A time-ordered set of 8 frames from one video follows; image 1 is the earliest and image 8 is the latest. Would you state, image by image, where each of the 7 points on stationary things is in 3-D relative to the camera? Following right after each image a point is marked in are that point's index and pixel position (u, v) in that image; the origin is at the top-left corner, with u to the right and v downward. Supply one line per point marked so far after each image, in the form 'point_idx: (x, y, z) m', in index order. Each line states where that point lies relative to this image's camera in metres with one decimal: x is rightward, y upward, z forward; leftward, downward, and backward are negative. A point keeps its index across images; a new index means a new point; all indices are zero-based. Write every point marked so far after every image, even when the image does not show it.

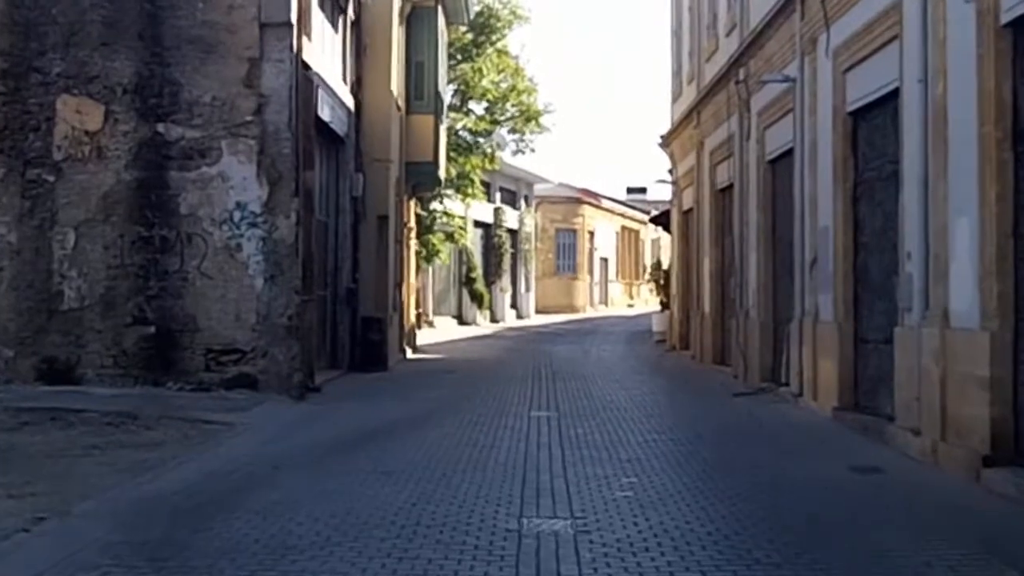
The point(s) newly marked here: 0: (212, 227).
0: (-3.3, +0.7, +17.4) m
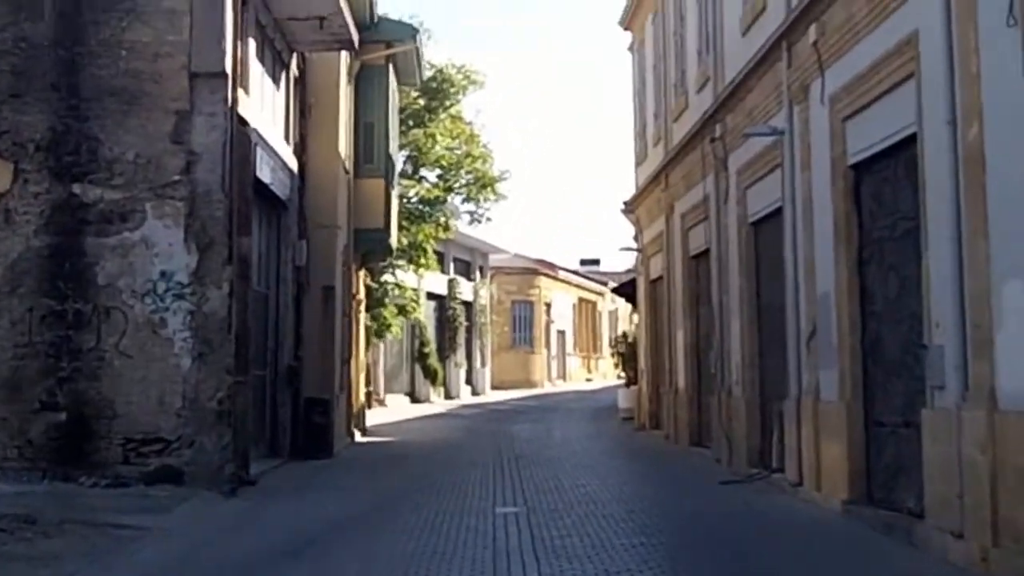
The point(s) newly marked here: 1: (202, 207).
0: (-3.6, -0.1, +15.4) m
1: (-3.0, +0.8, +15.4) m
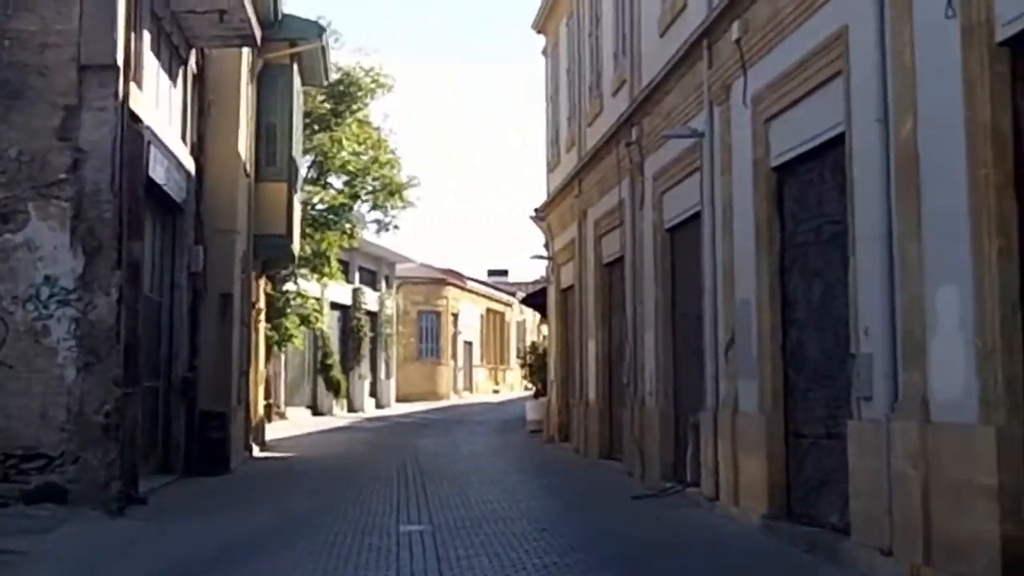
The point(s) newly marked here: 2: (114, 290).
0: (-4.5, -0.2, +14.4) m
1: (-3.9, +0.7, +14.6) m
2: (-3.6, 0.0, +14.6) m
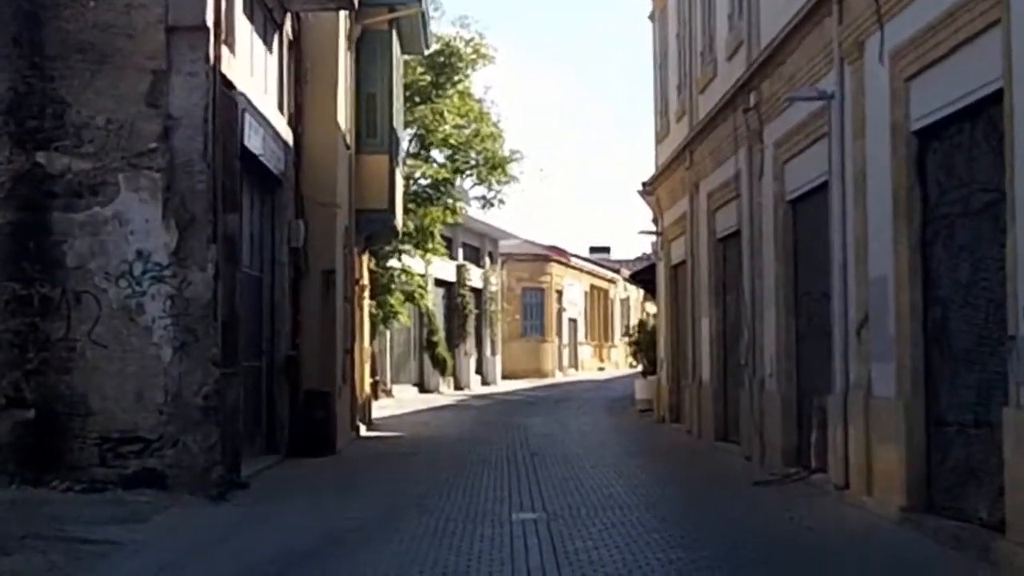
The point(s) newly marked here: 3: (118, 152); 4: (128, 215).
0: (-3.5, 0.0, +13.8) m
1: (-2.8, +0.9, +13.8) m
2: (-2.6, +0.2, +13.9) m
3: (-3.4, +1.2, +13.8) m
4: (-3.3, +0.6, +13.8) m
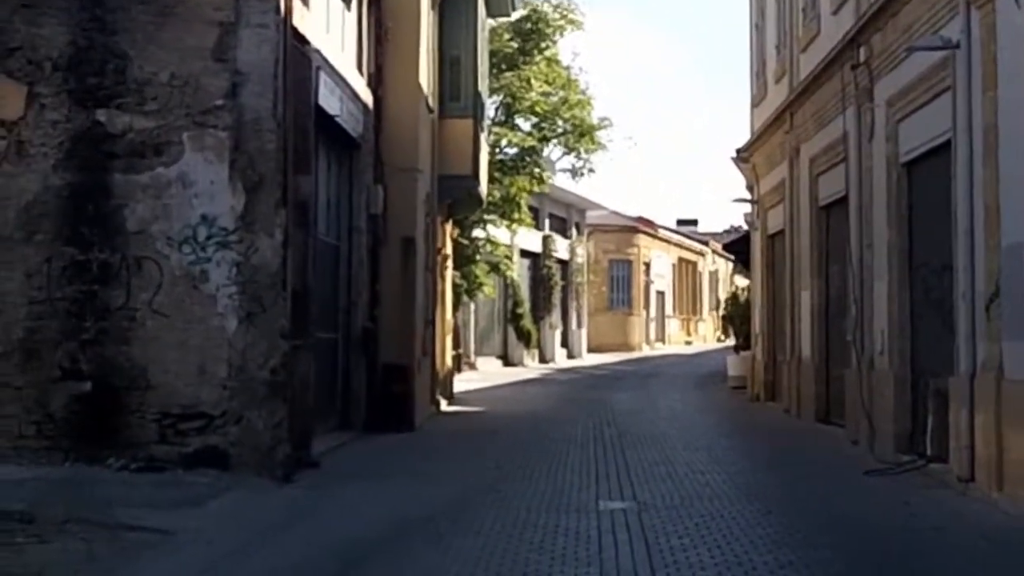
0: (-2.8, +0.3, +12.9) m
1: (-2.1, +1.2, +12.9) m
2: (-1.9, +0.5, +13.0) m
3: (-2.7, +1.4, +12.9) m
4: (-2.6, +0.9, +12.9) m
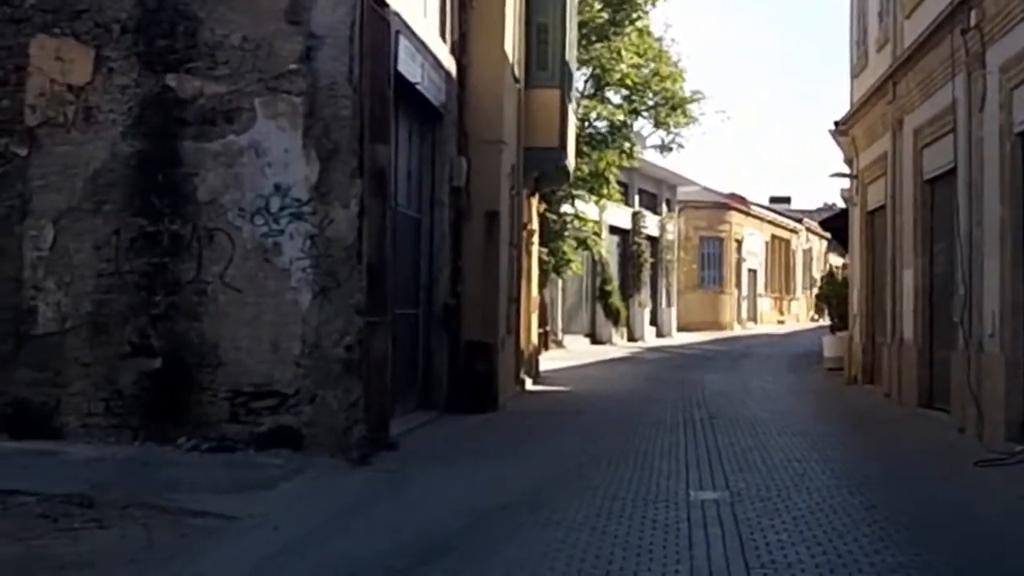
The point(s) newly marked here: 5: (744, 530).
0: (-2.1, +0.5, +12.4) m
1: (-1.4, +1.4, +12.4) m
2: (-1.2, +0.7, +12.4) m
3: (-2.0, +1.7, +12.4) m
4: (-1.9, +1.1, +12.4) m
5: (+1.5, -1.5, +10.0) m
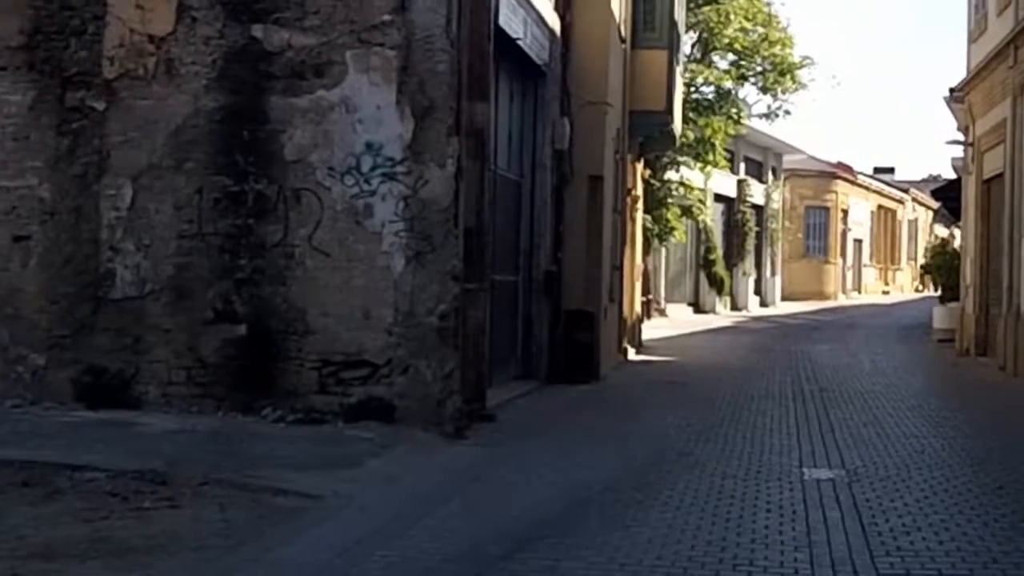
0: (-1.3, +0.8, +11.7) m
1: (-0.7, +1.7, +11.6) m
2: (-0.4, +0.9, +11.7) m
3: (-1.2, +1.9, +11.7) m
4: (-1.1, +1.4, +11.7) m
5: (+2.1, -1.3, +9.2) m
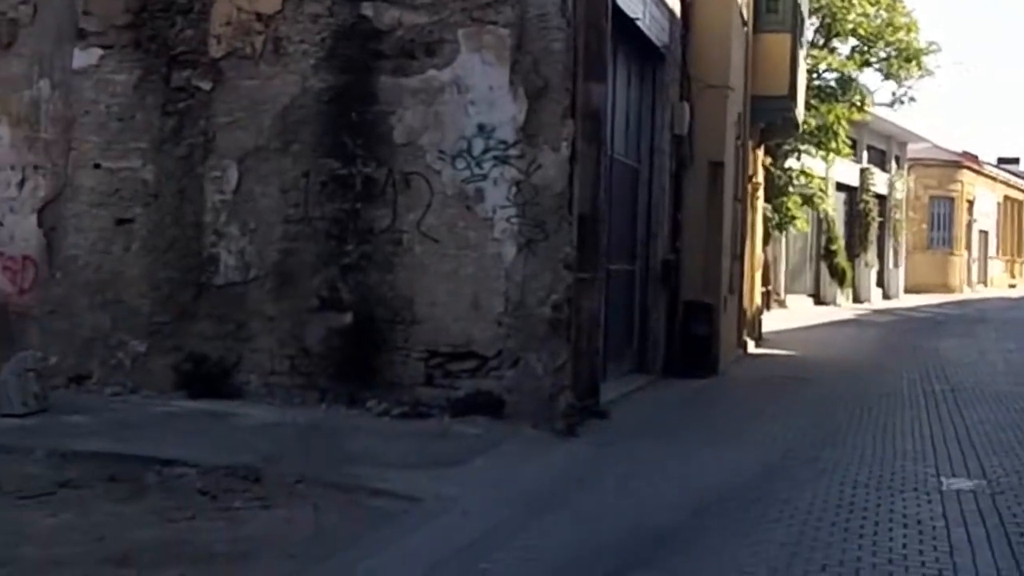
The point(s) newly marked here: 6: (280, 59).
0: (-0.5, +0.9, +11.3) m
1: (+0.2, +1.8, +11.1) m
2: (+0.4, +1.0, +11.2) m
3: (-0.4, +2.0, +11.2) m
4: (-0.3, +1.5, +11.2) m
5: (+2.7, -1.3, +8.5) m
6: (-1.6, +1.6, +11.4) m
